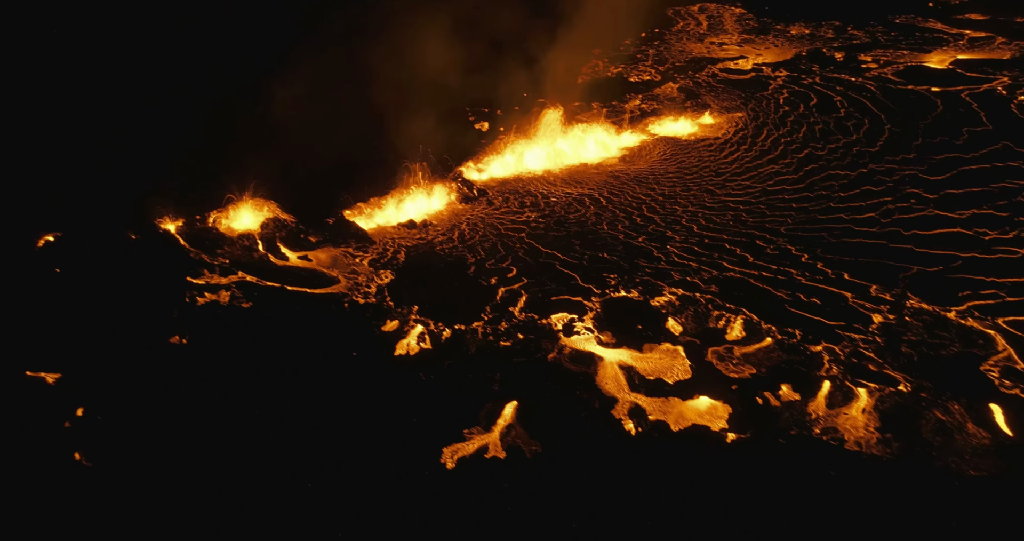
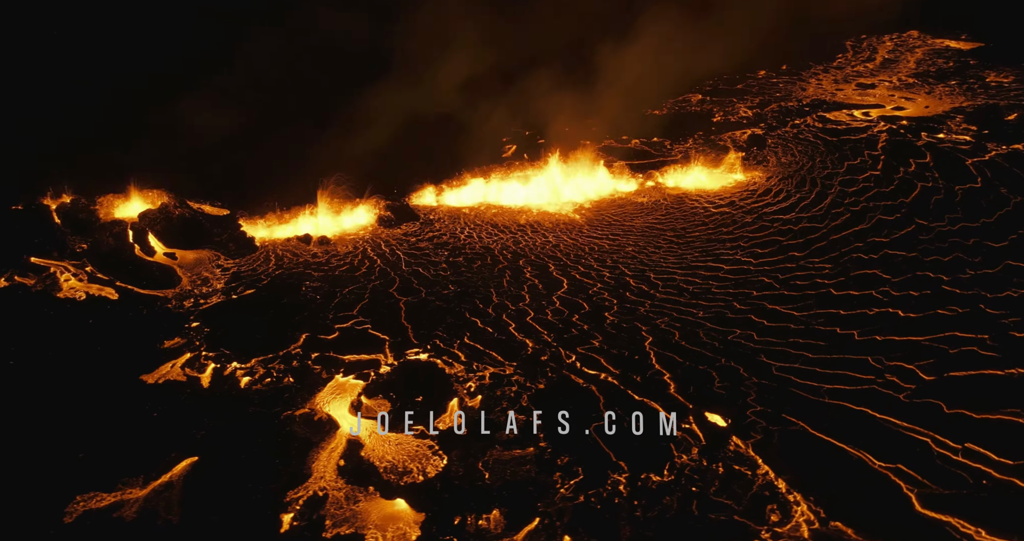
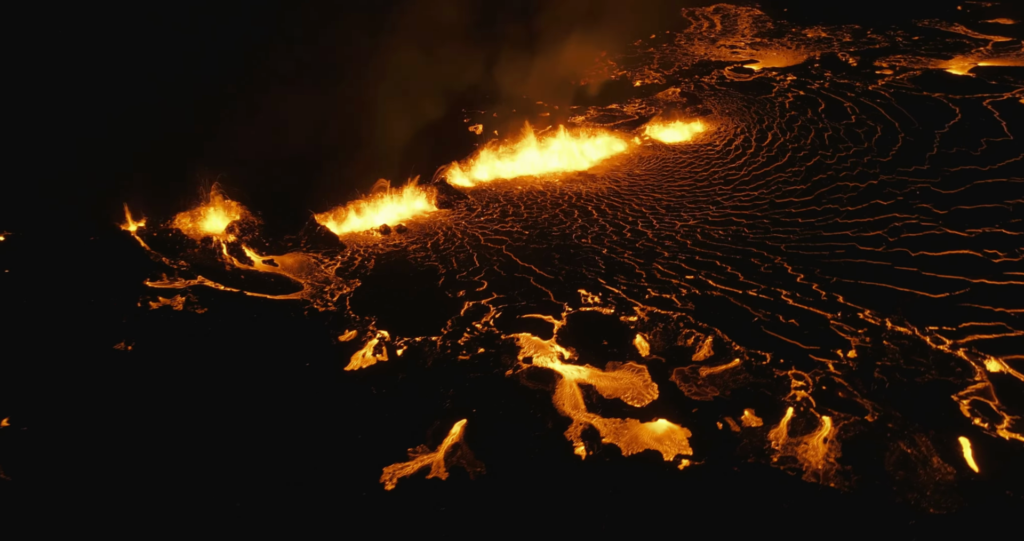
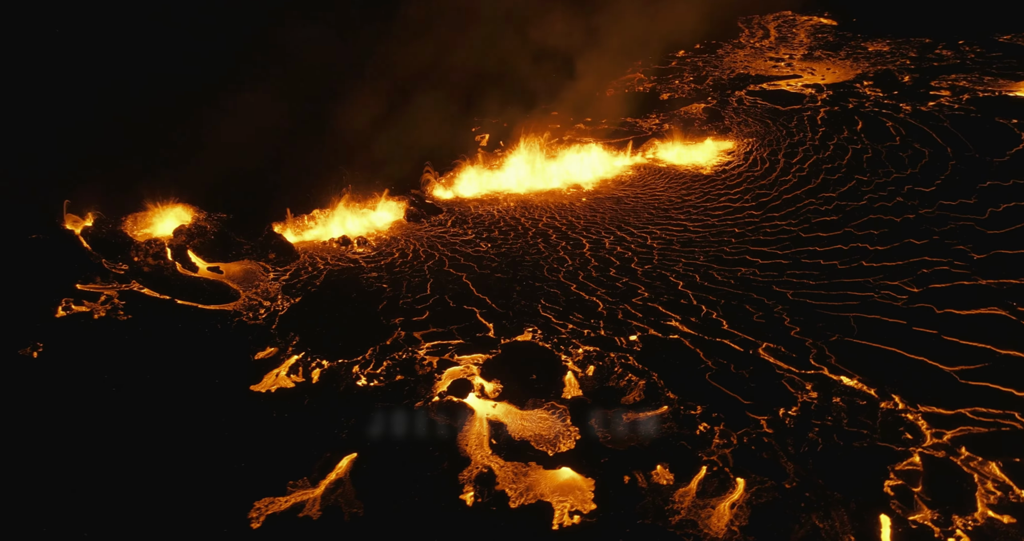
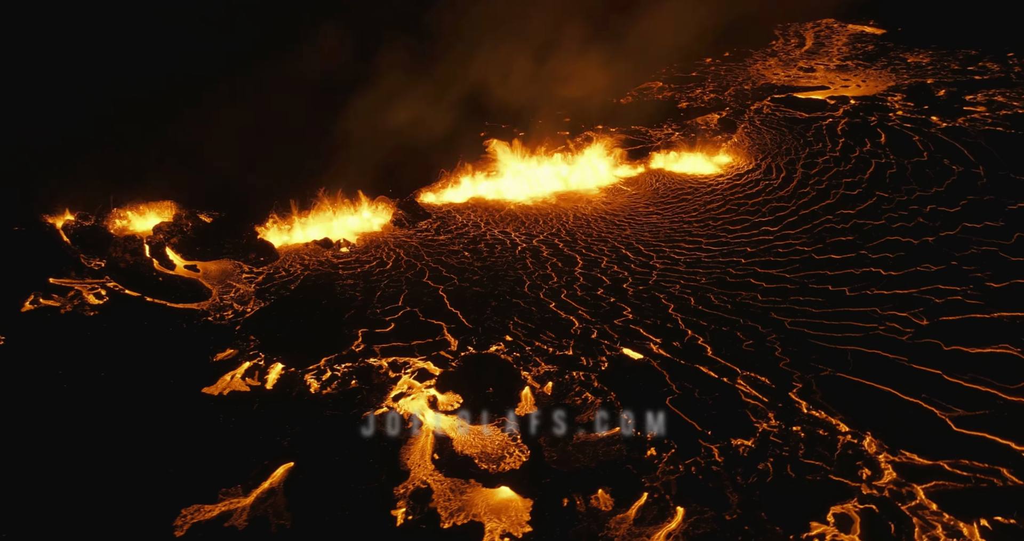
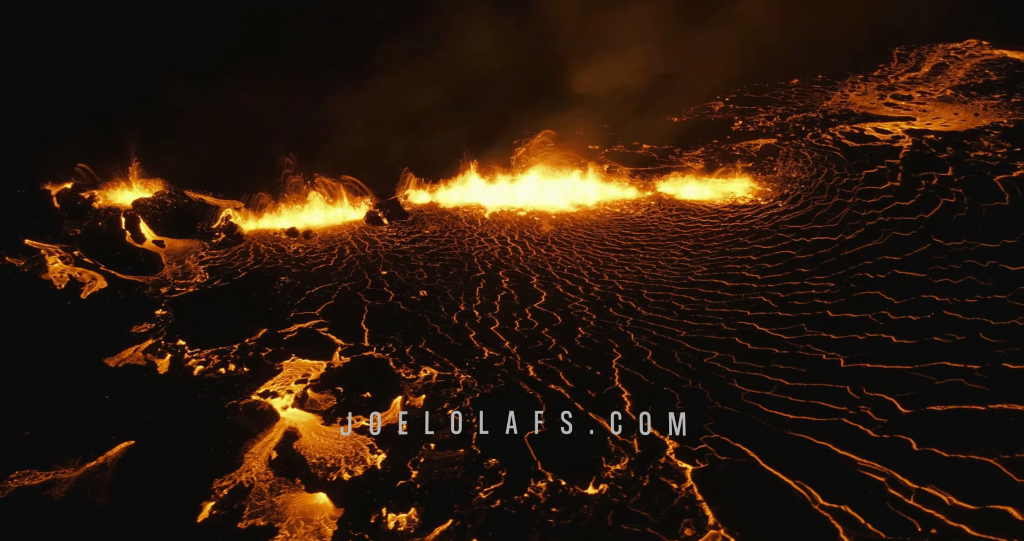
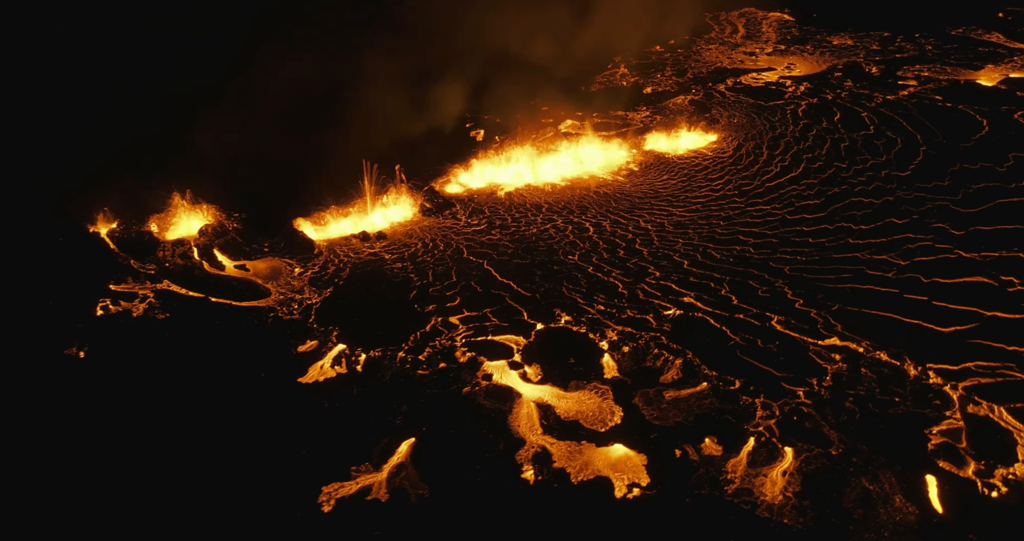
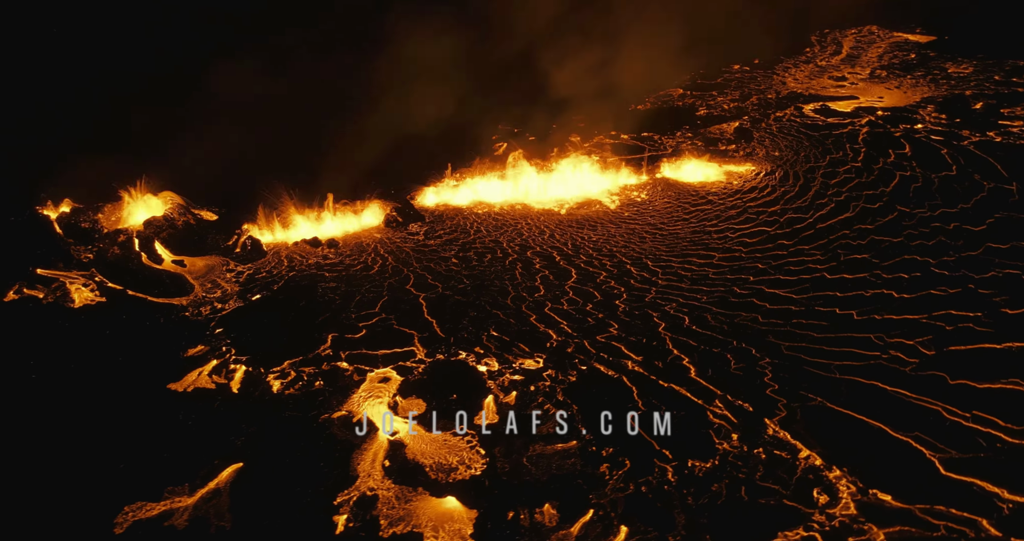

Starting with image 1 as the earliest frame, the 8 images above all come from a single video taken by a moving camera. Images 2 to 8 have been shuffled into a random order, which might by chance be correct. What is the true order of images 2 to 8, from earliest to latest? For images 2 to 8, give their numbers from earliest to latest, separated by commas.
3, 7, 4, 5, 8, 2, 6
